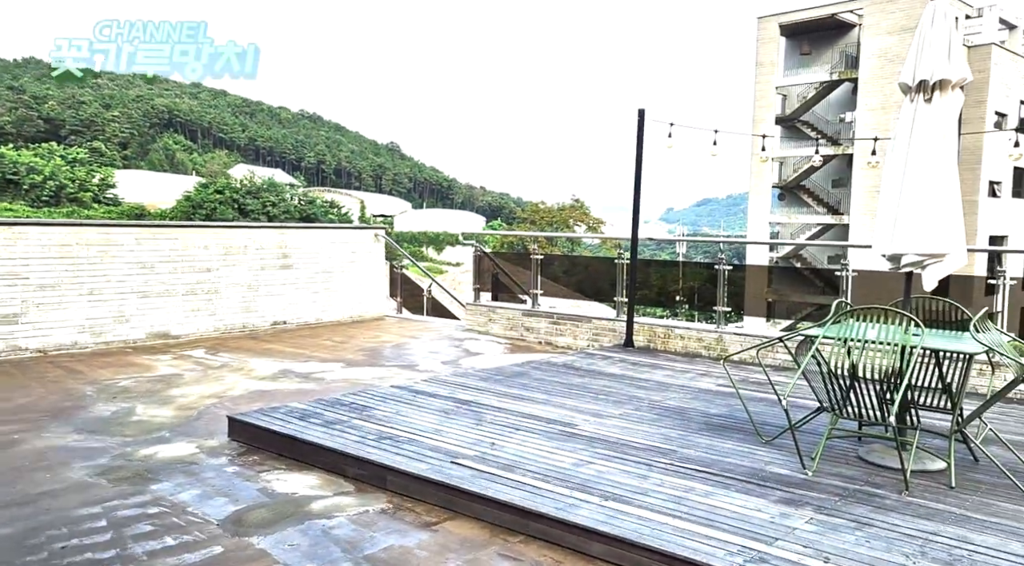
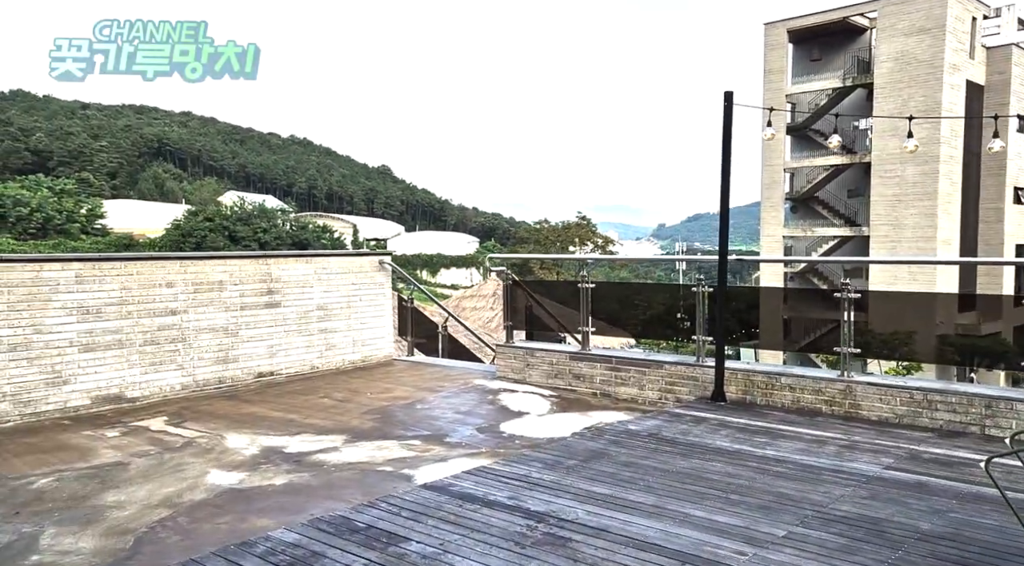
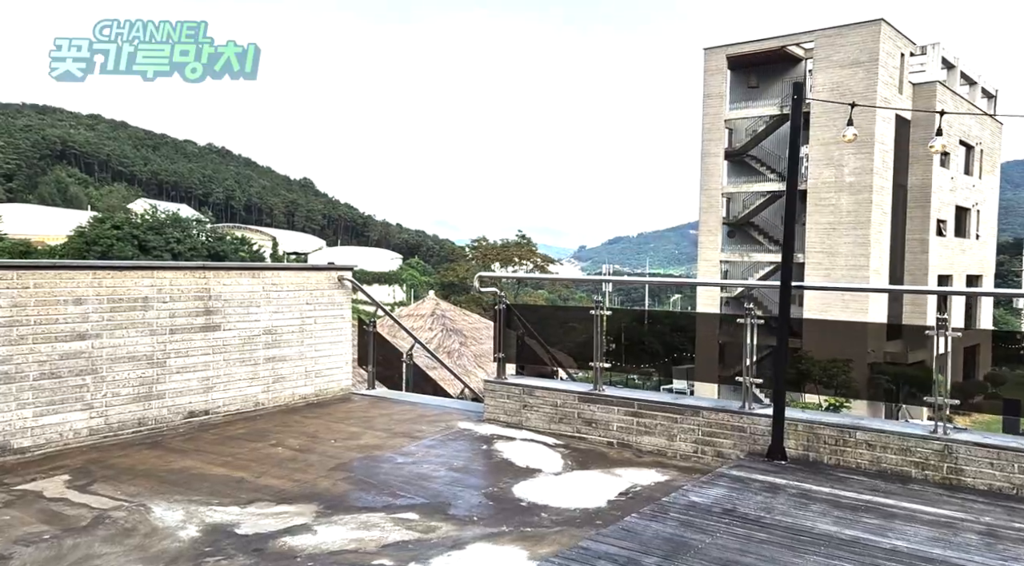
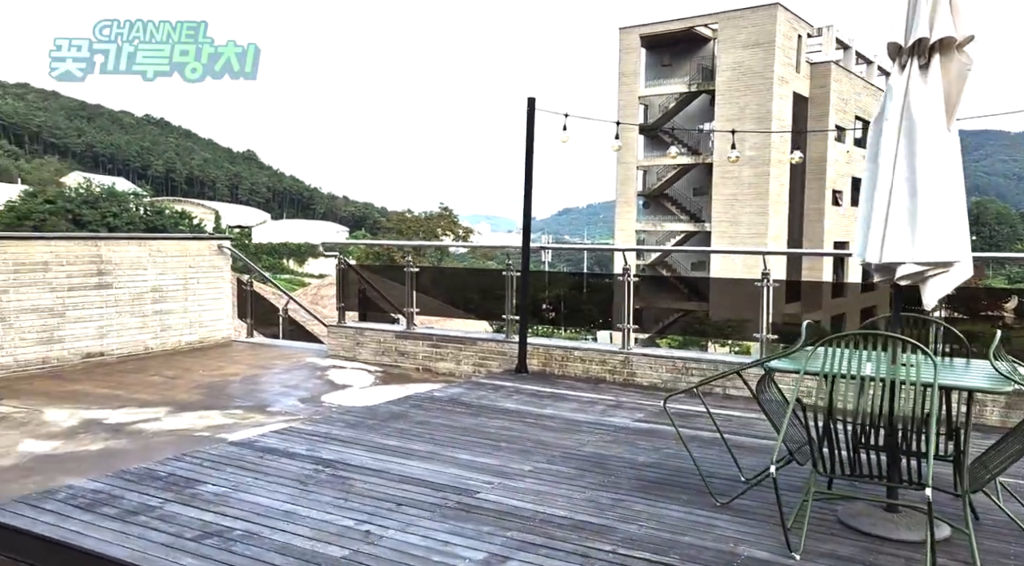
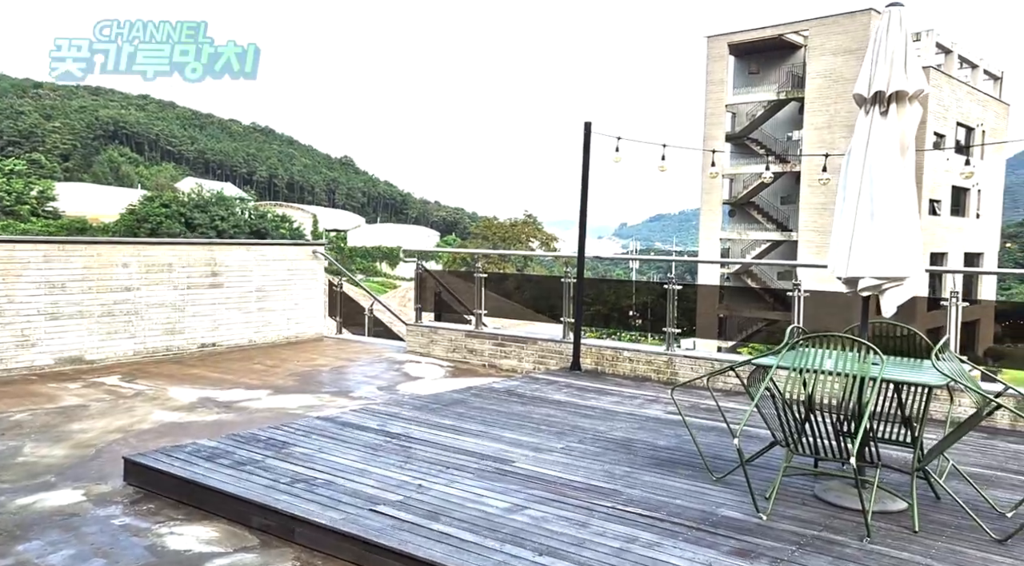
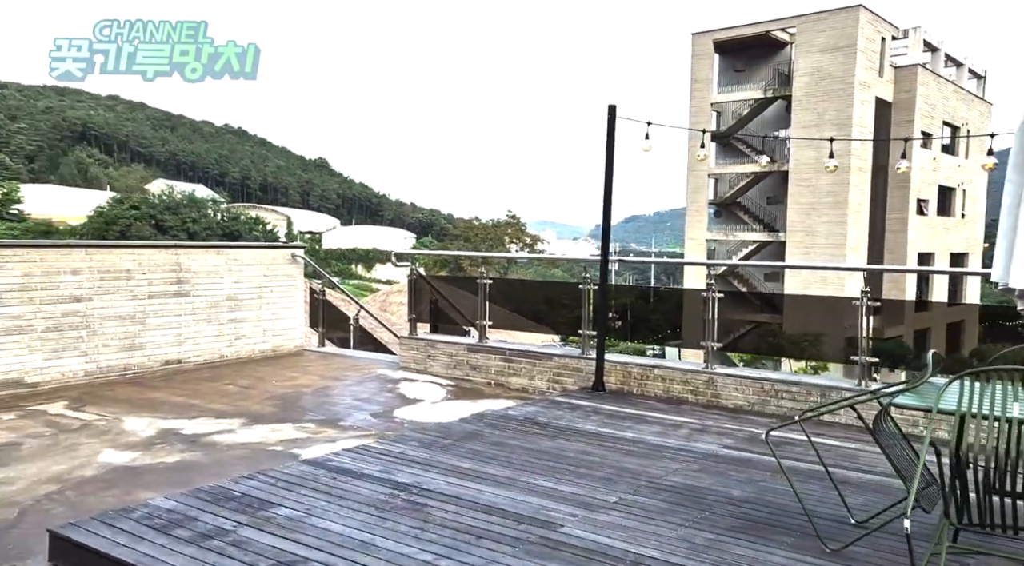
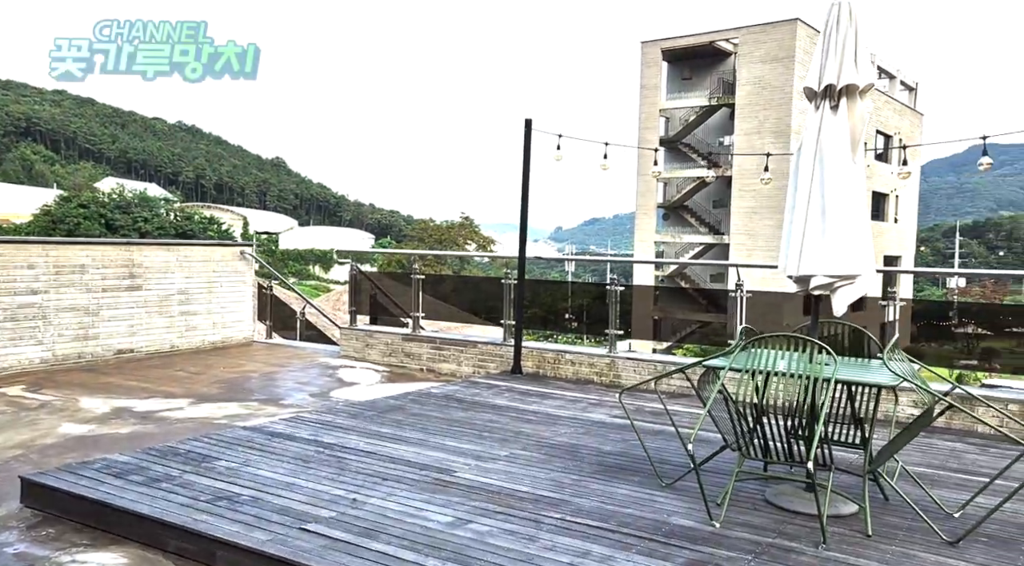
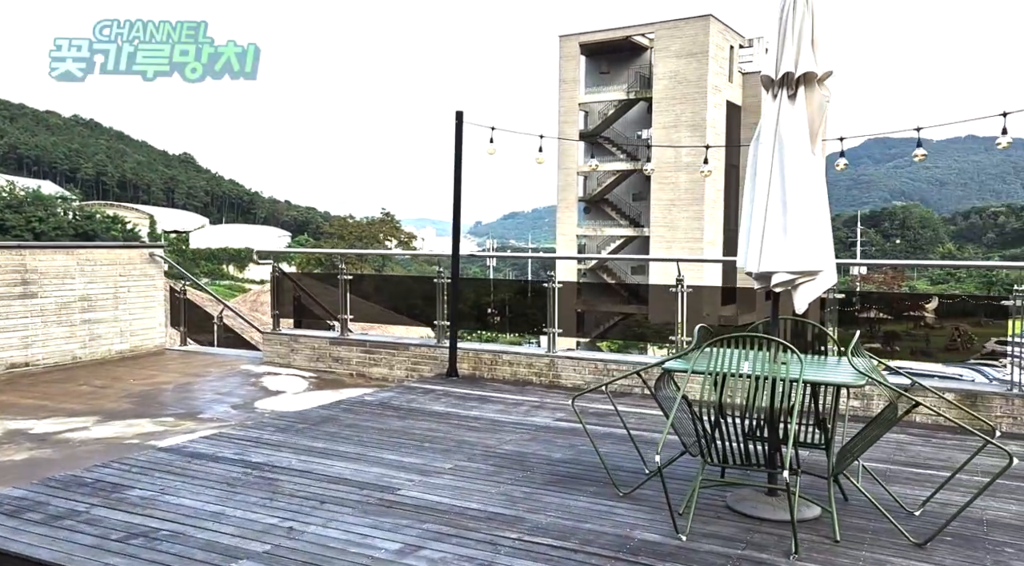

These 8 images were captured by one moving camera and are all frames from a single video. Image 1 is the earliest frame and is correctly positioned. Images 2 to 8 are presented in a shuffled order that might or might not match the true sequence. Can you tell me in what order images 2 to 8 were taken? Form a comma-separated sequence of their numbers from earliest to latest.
5, 7, 8, 4, 6, 2, 3
